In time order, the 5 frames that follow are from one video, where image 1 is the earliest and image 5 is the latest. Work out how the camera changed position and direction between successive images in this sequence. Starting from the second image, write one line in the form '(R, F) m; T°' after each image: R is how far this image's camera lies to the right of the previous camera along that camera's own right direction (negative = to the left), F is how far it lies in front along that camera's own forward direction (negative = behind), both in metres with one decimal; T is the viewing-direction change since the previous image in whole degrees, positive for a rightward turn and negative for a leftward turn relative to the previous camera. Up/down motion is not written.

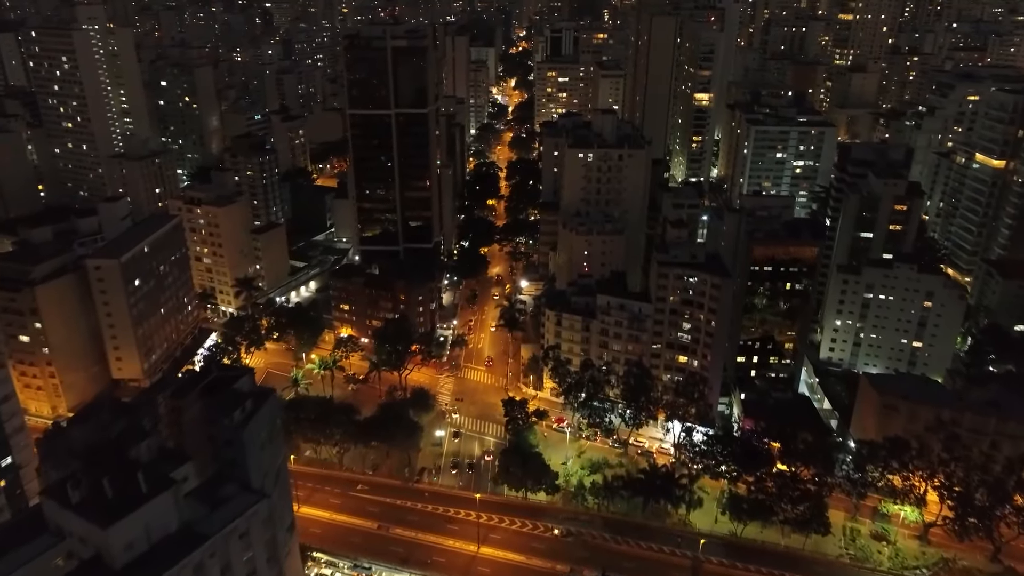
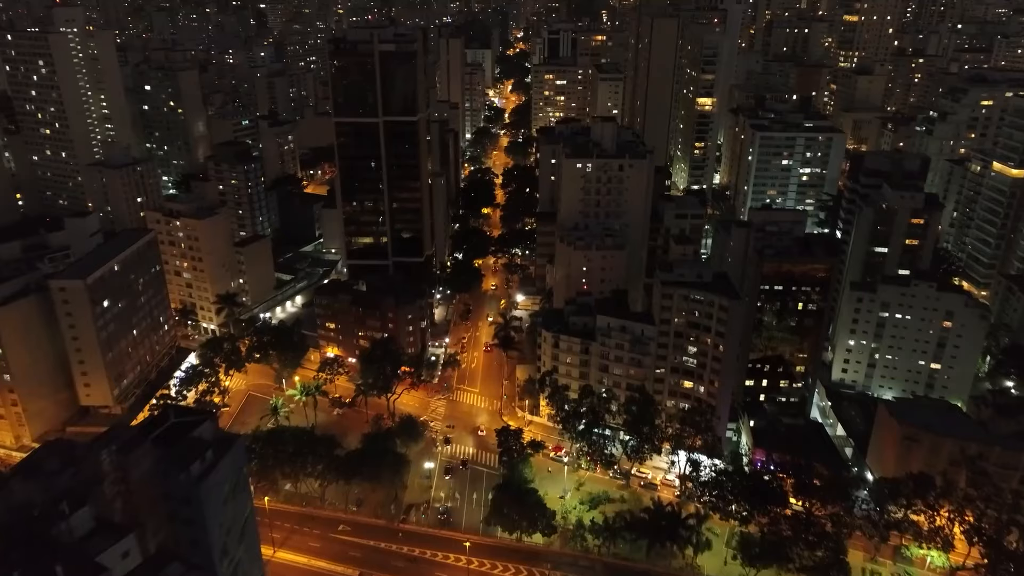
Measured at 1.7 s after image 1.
(+0.5, +4.5) m; 0°
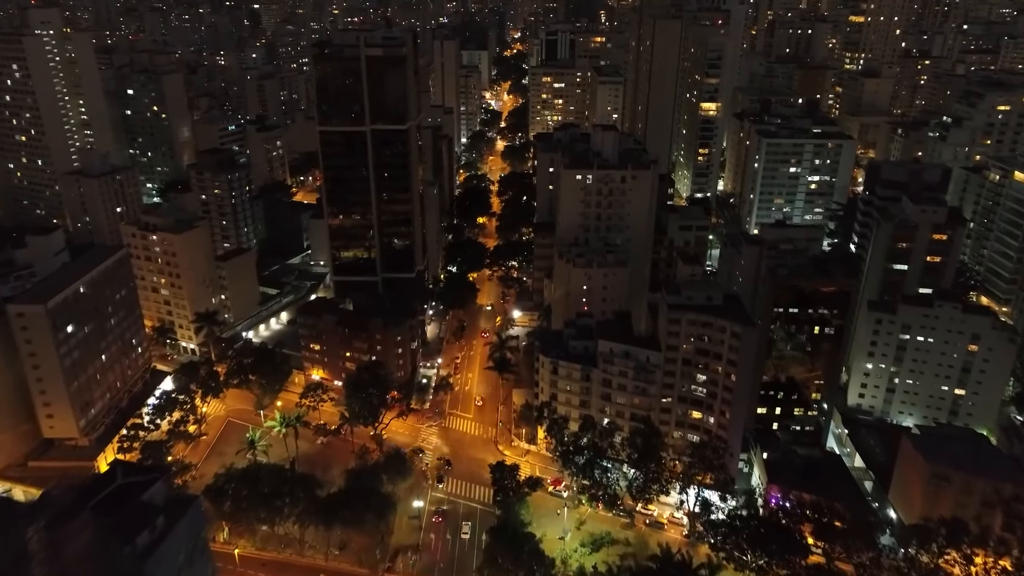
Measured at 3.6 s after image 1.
(+0.3, +4.8) m; 0°
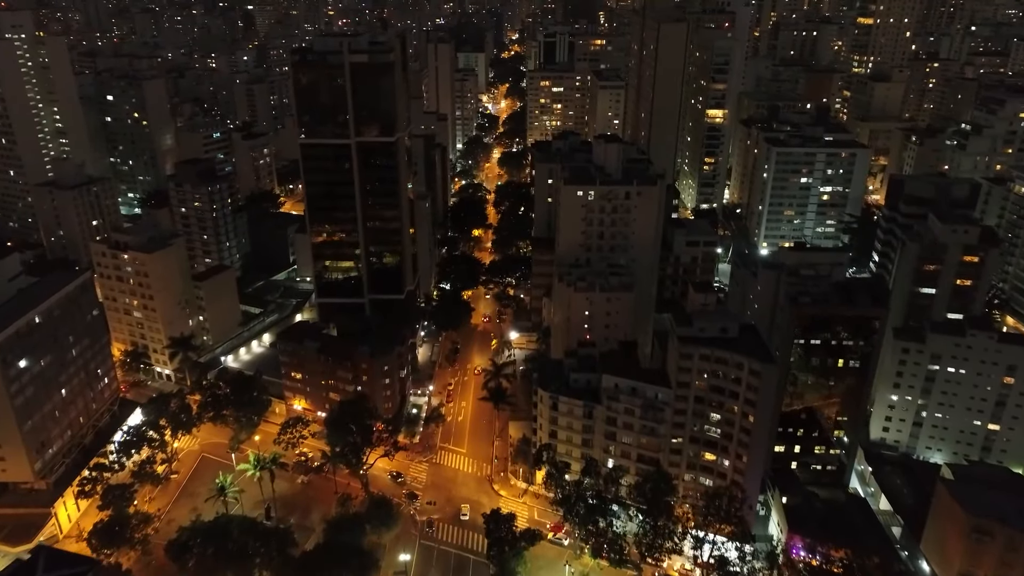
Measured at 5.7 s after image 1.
(+0.3, +5.5) m; 0°
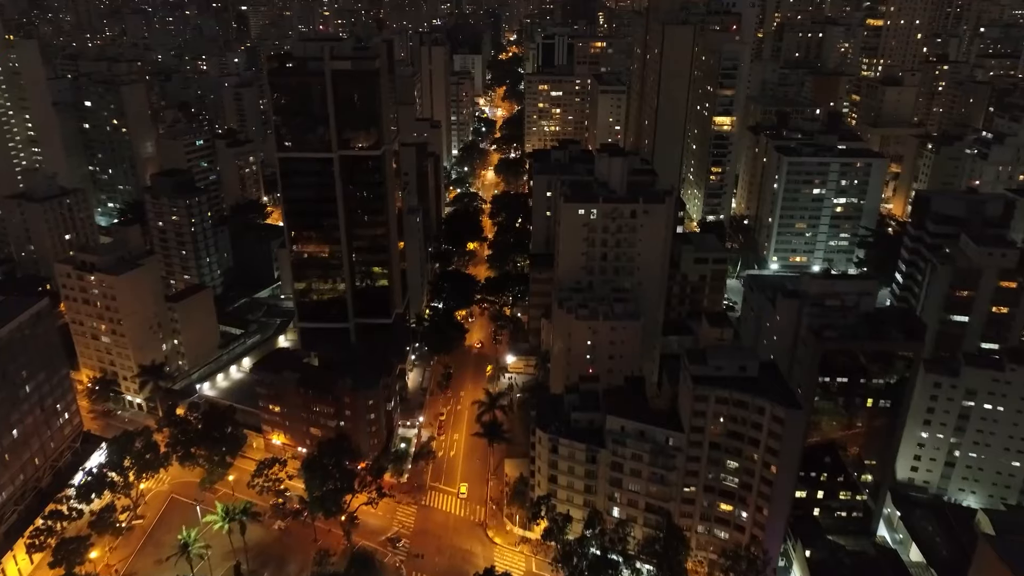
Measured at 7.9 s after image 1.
(+0.3, +5.5) m; 0°
